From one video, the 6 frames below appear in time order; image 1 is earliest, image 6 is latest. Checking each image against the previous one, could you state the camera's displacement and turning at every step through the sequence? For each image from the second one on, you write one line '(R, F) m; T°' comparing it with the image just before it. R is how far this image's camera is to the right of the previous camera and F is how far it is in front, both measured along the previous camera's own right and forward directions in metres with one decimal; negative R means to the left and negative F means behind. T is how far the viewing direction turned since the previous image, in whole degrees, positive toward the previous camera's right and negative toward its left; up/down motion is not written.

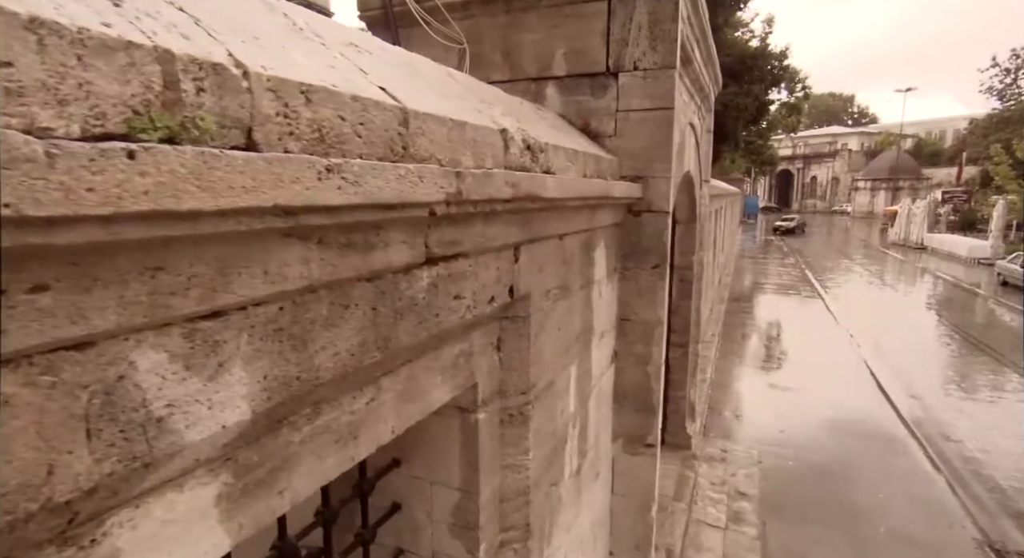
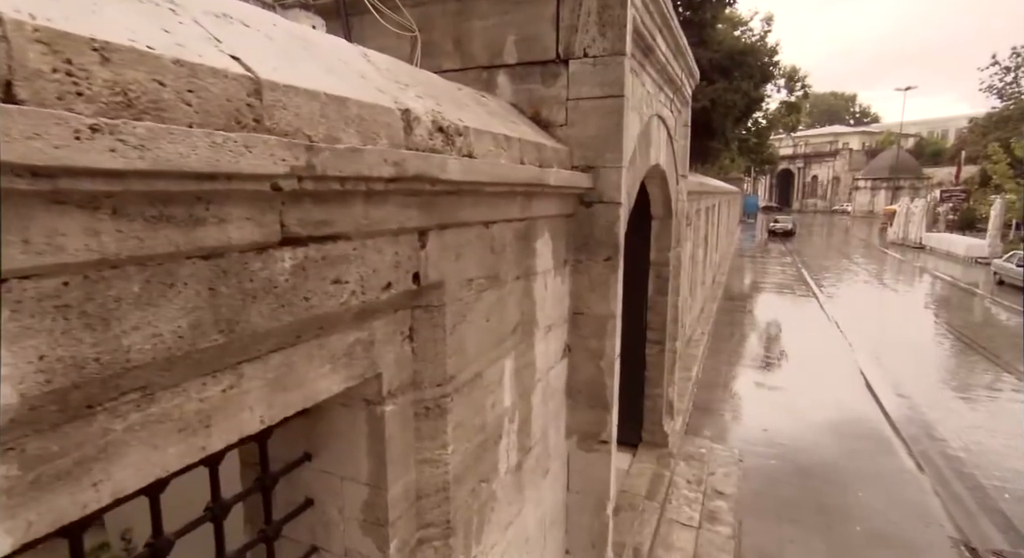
(+0.3, +0.1) m; 0°
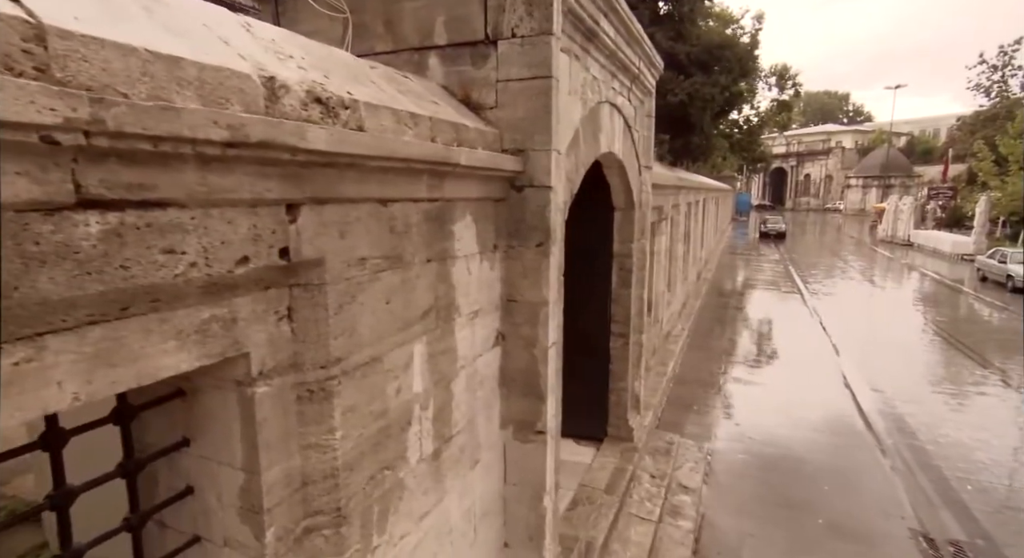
(+0.3, +0.1) m; 0°
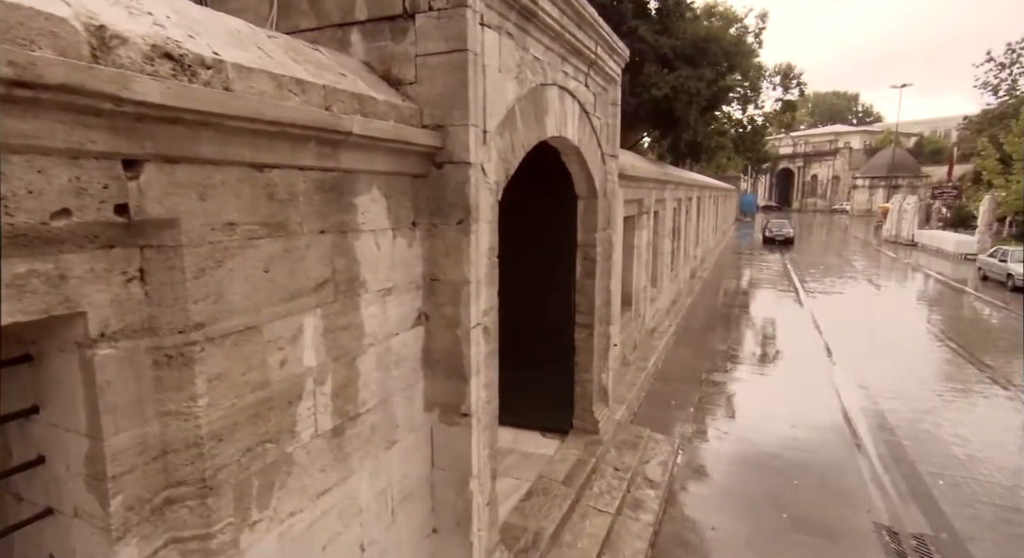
(+0.4, +0.1) m; -1°
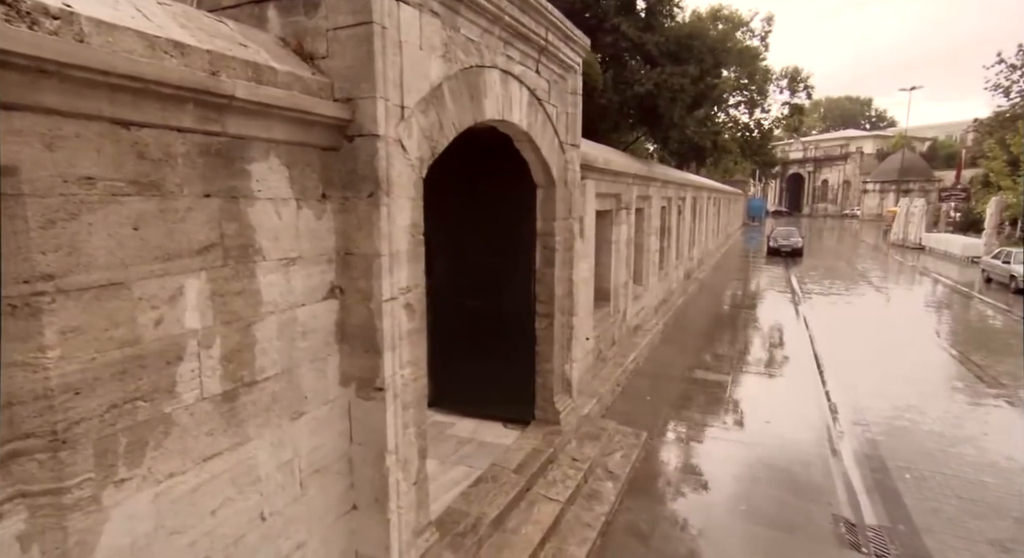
(+0.5, 0.0) m; -1°
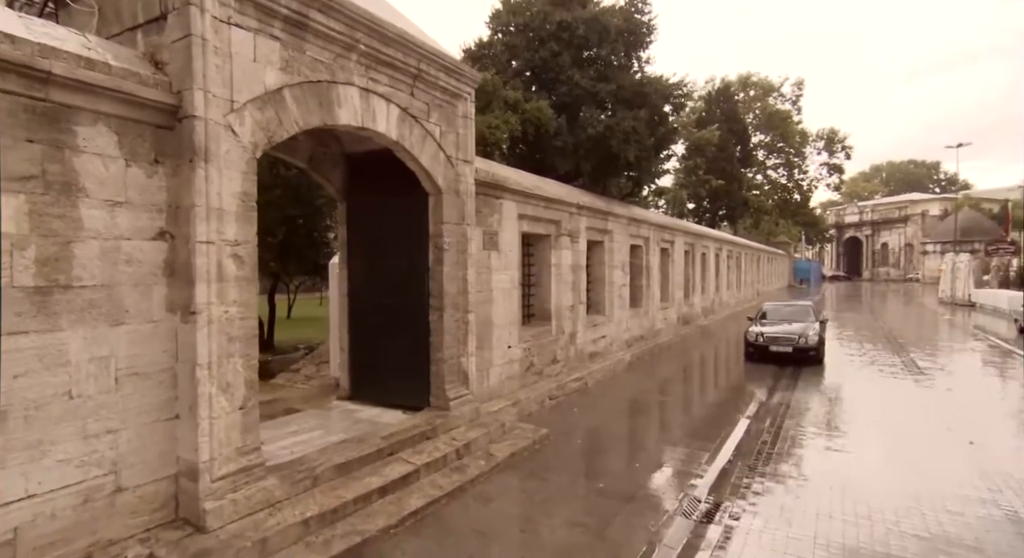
(+1.8, -0.5) m; -6°
